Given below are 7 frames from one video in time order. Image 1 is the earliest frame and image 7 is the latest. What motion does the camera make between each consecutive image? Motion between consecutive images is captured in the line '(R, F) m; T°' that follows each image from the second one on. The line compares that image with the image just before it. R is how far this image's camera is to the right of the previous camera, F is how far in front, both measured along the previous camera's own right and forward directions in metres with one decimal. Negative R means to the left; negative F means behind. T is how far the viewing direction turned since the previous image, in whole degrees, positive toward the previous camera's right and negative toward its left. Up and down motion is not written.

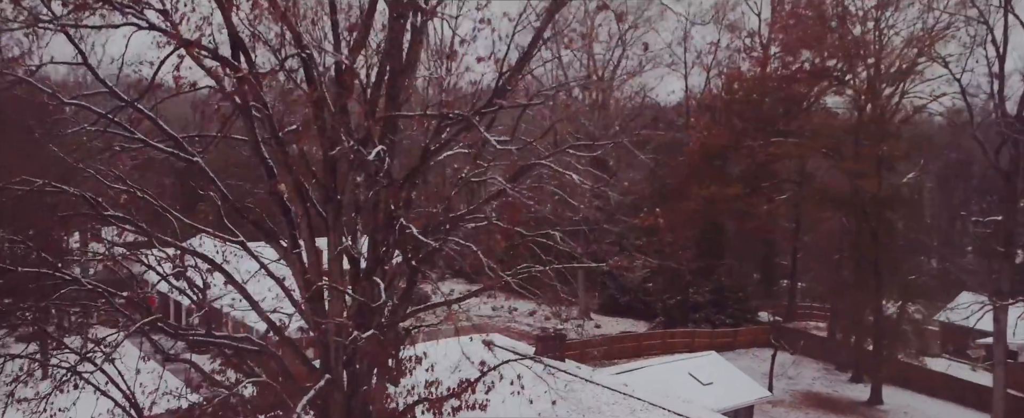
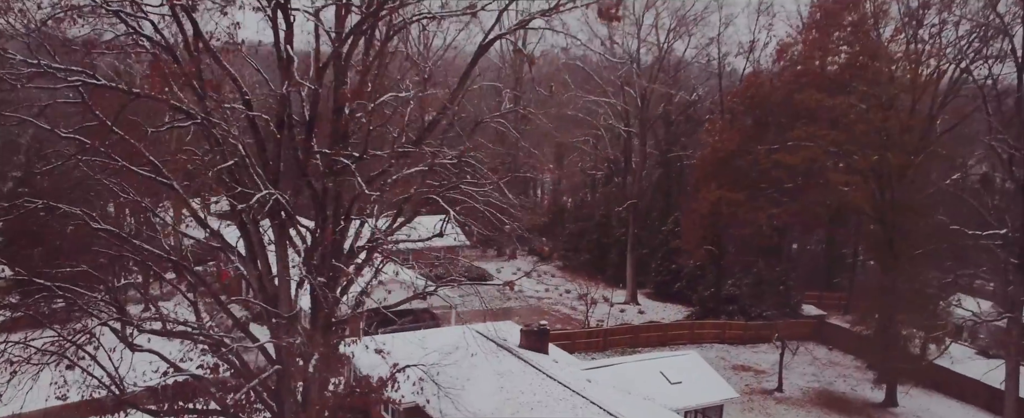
(+2.9, -1.1) m; -8°
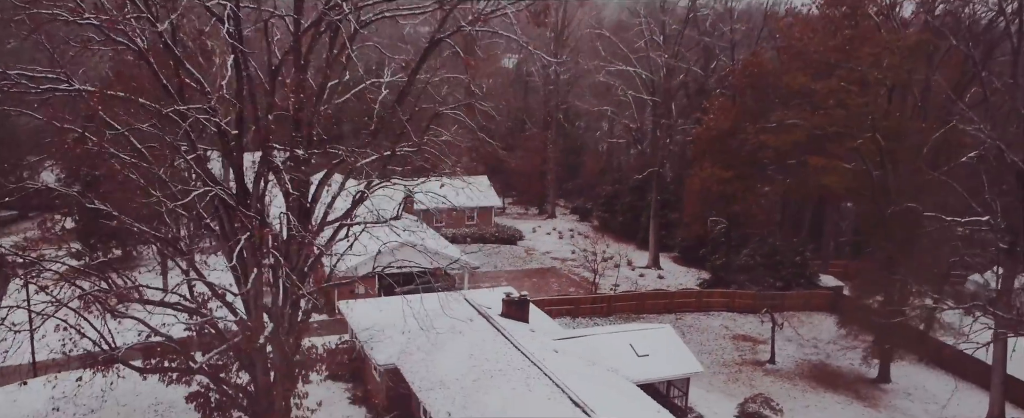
(+2.2, -0.8) m; -5°
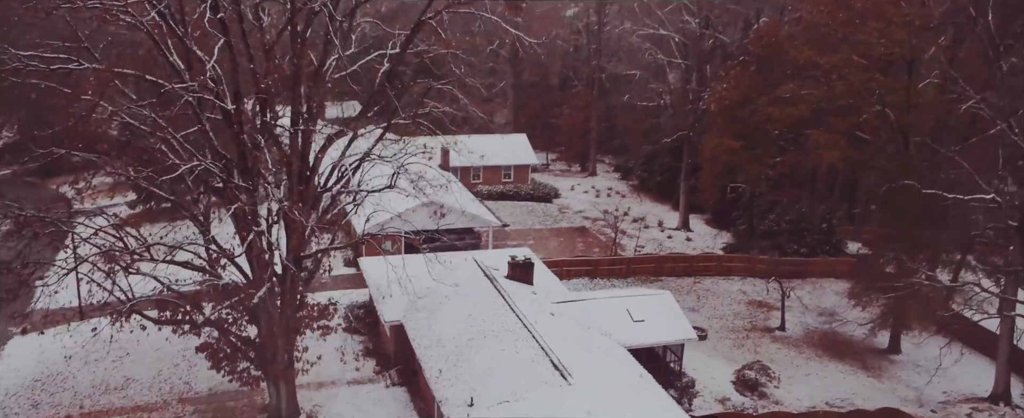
(+1.4, -0.6) m; -4°
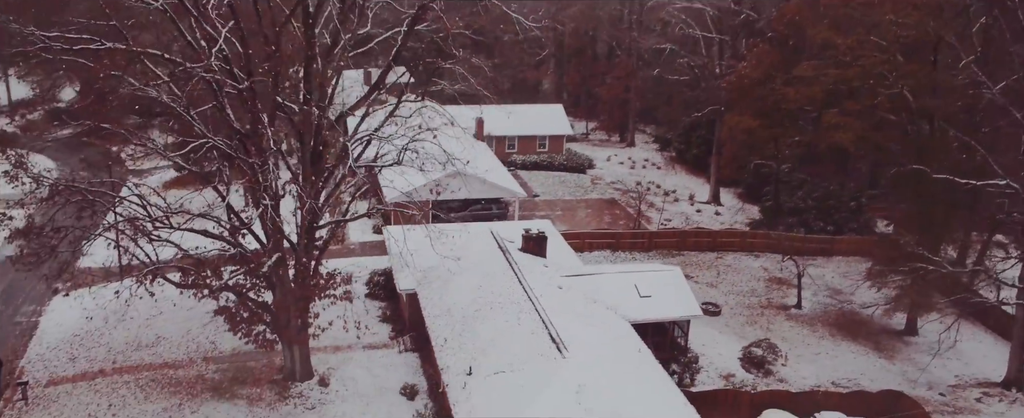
(+1.0, -0.4) m; -4°
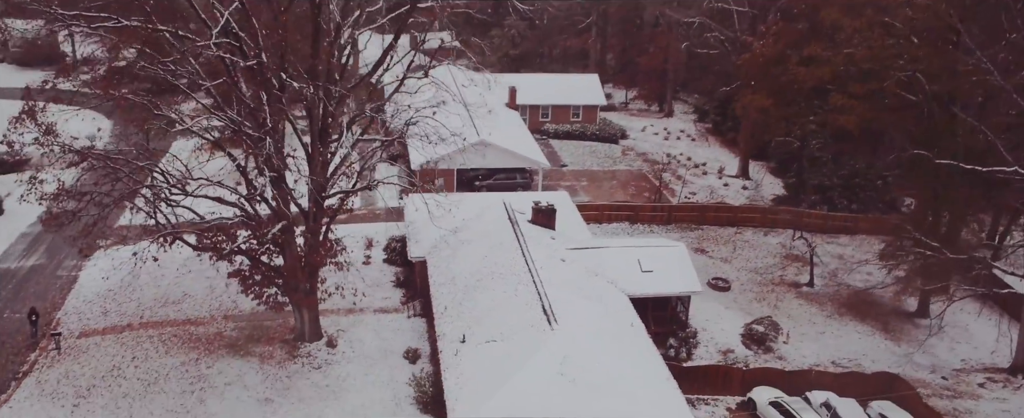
(+1.1, -0.5) m; -4°
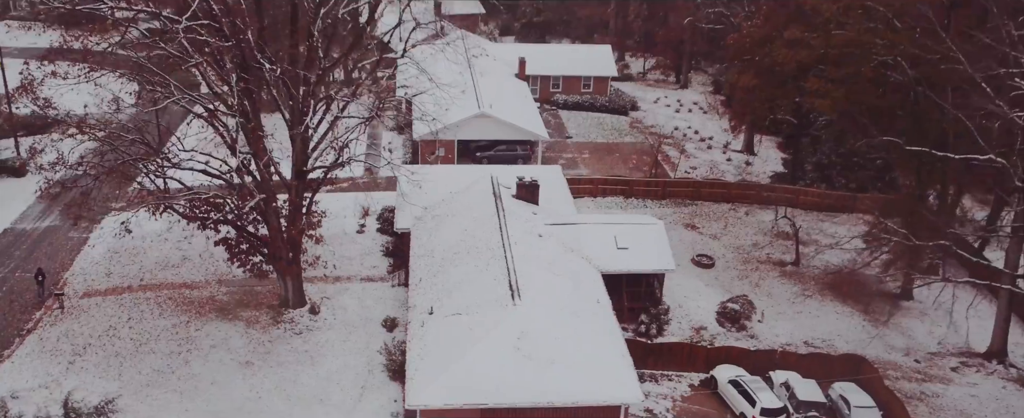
(+1.4, -0.5) m; -2°
